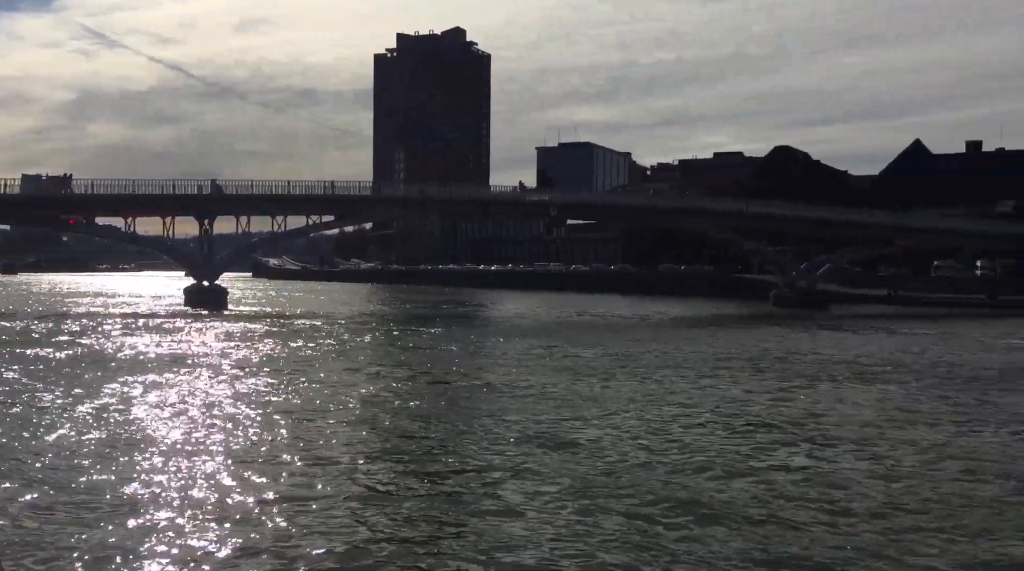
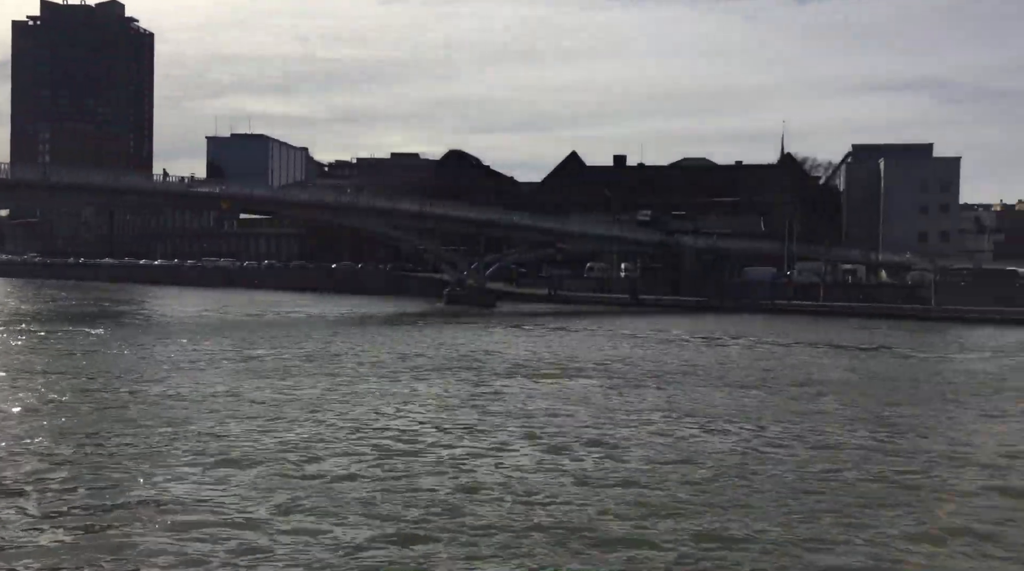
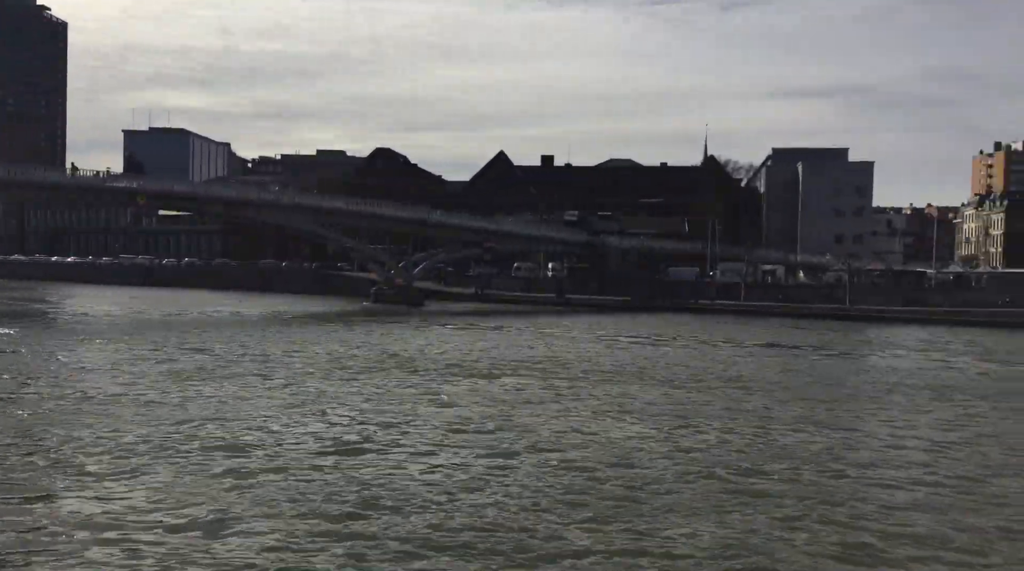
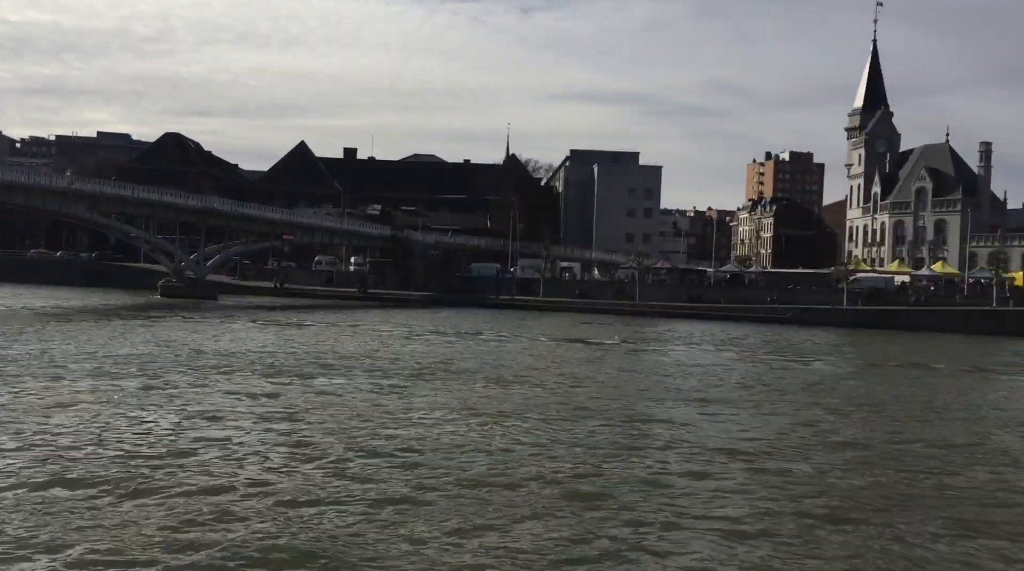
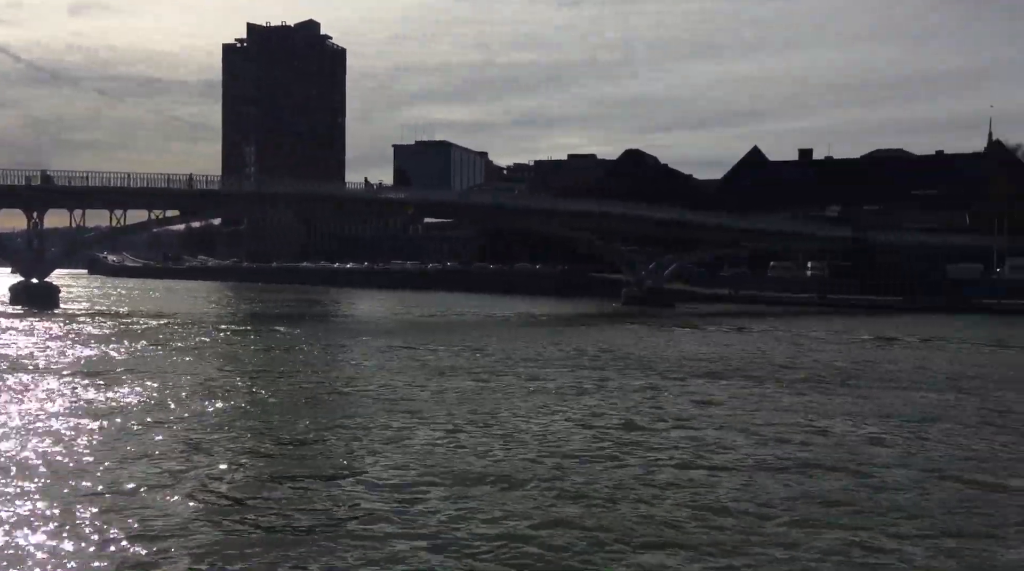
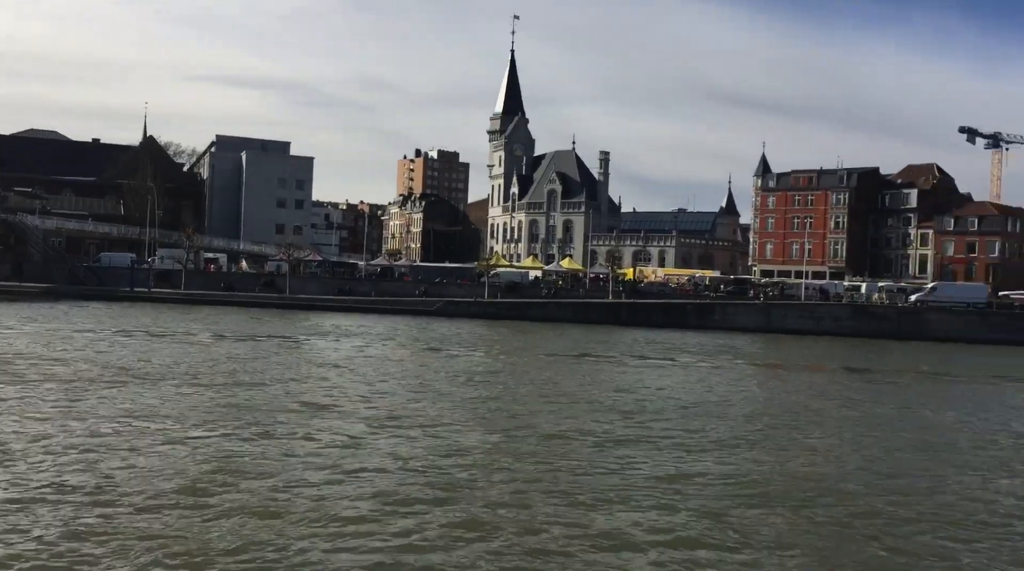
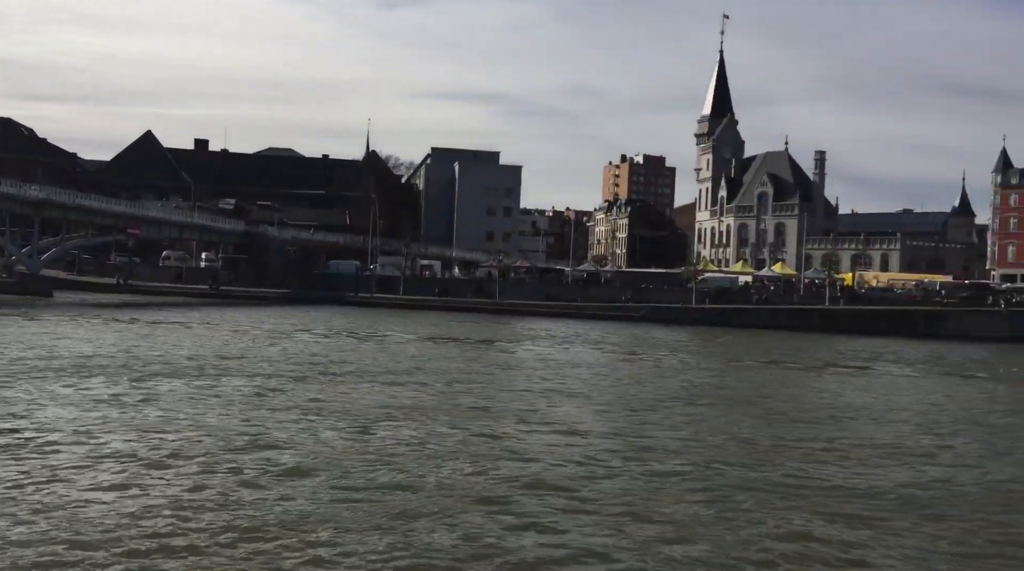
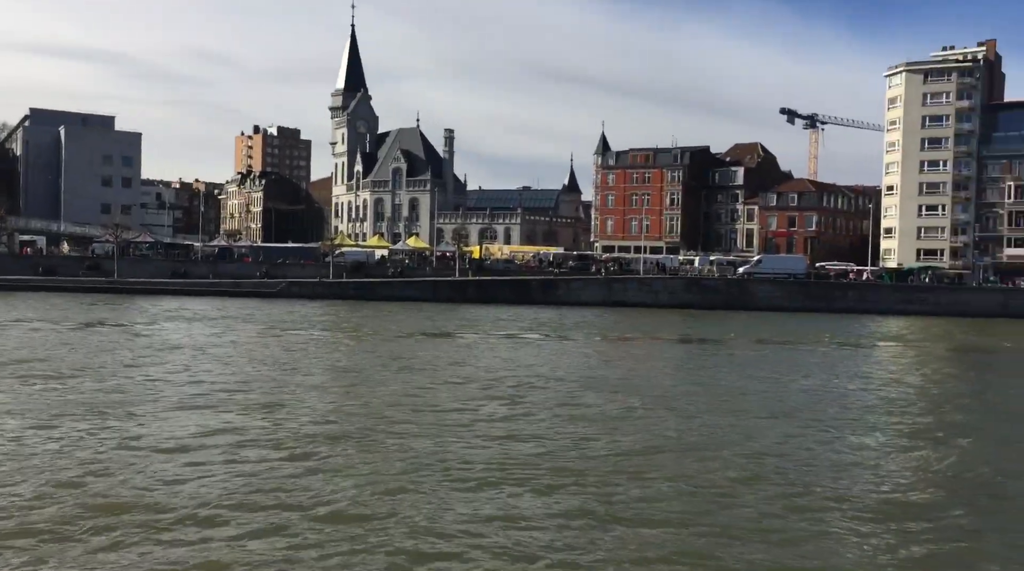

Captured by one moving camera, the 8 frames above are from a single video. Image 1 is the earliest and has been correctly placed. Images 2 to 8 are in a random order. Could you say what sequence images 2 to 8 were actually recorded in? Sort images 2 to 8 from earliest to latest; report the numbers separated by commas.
5, 2, 3, 4, 7, 6, 8
